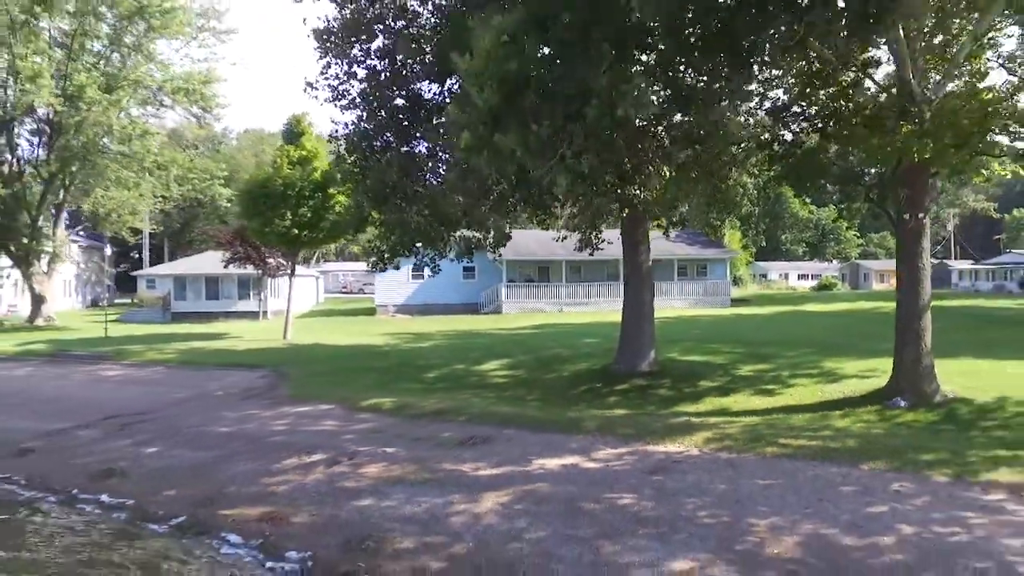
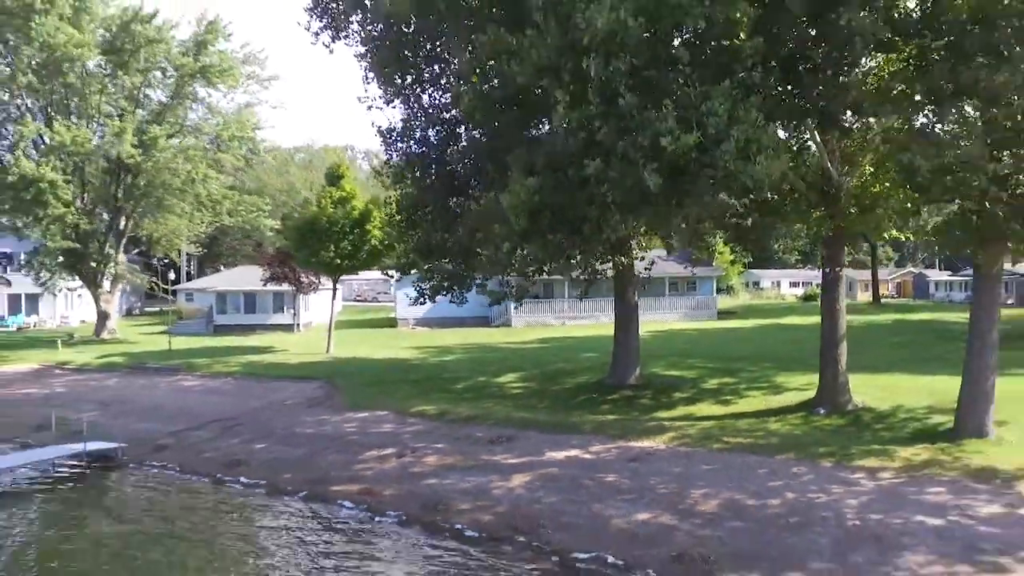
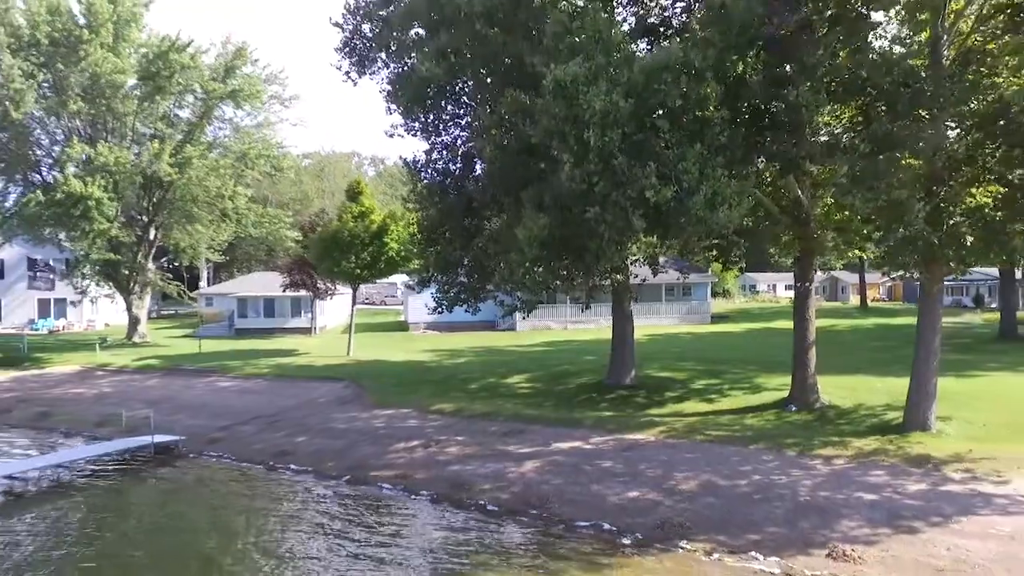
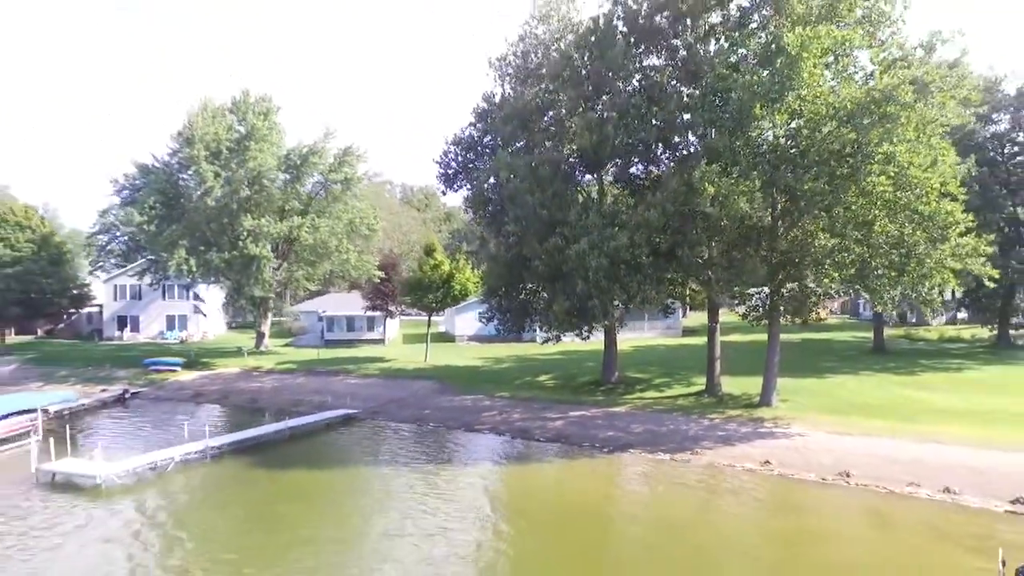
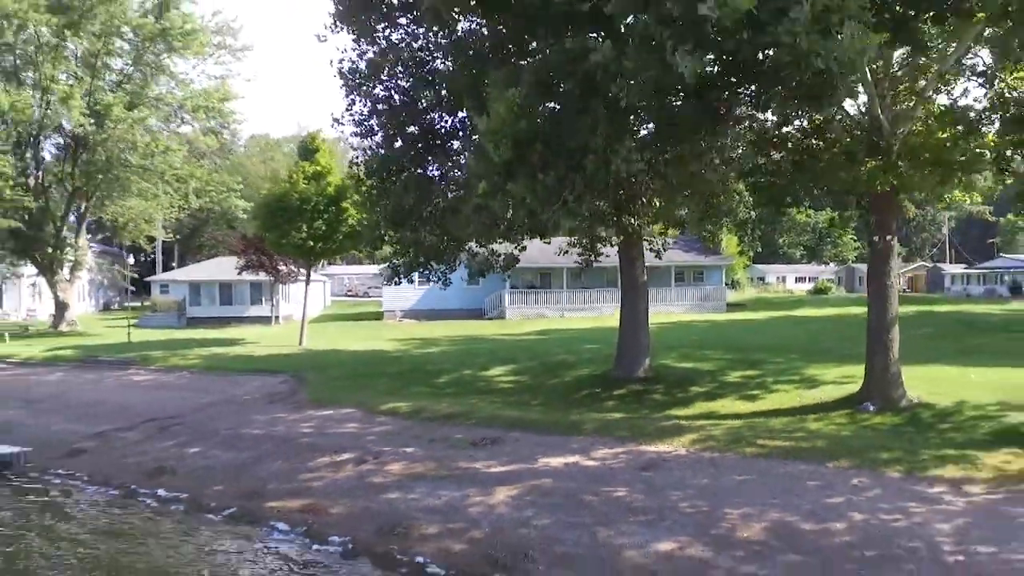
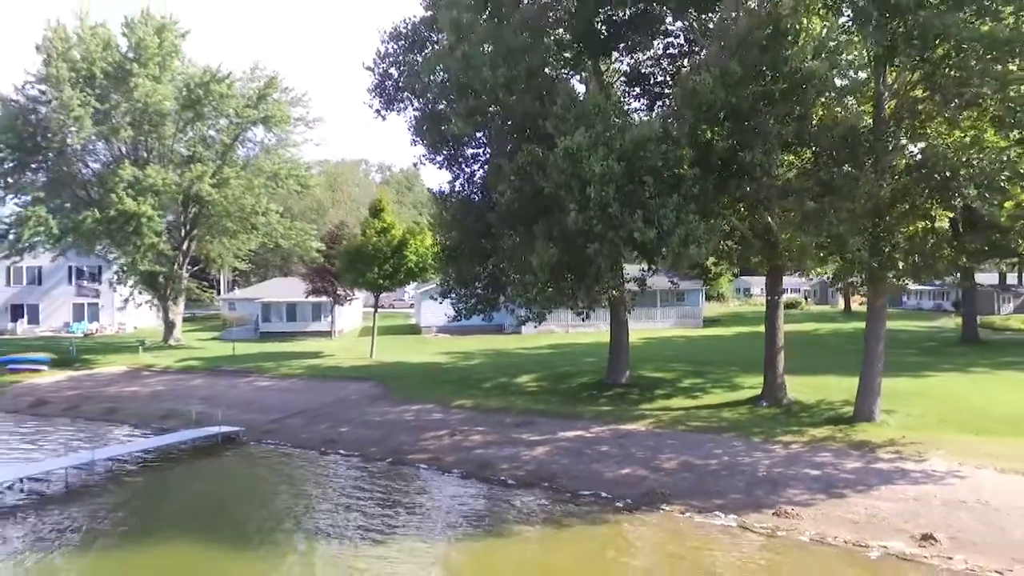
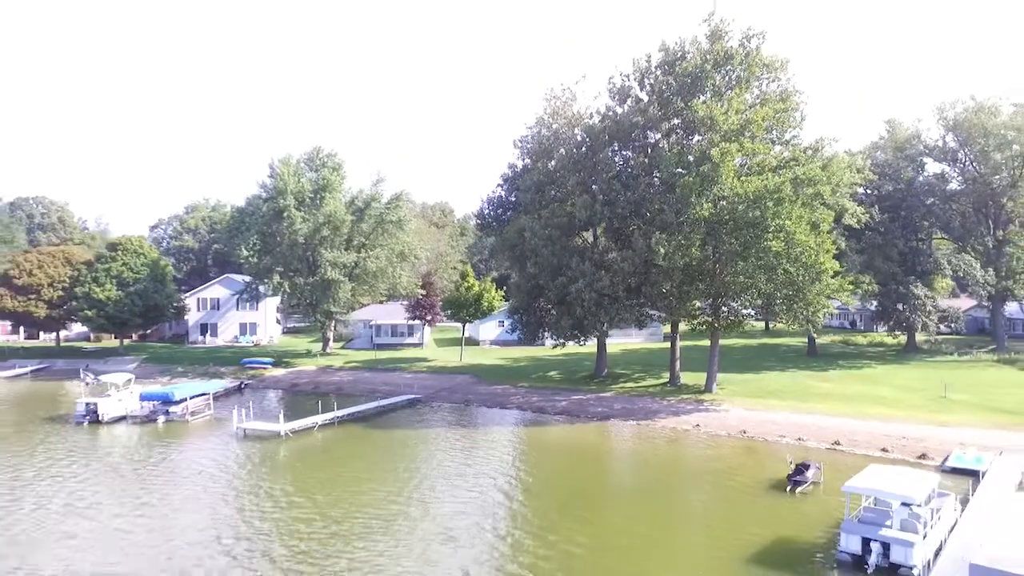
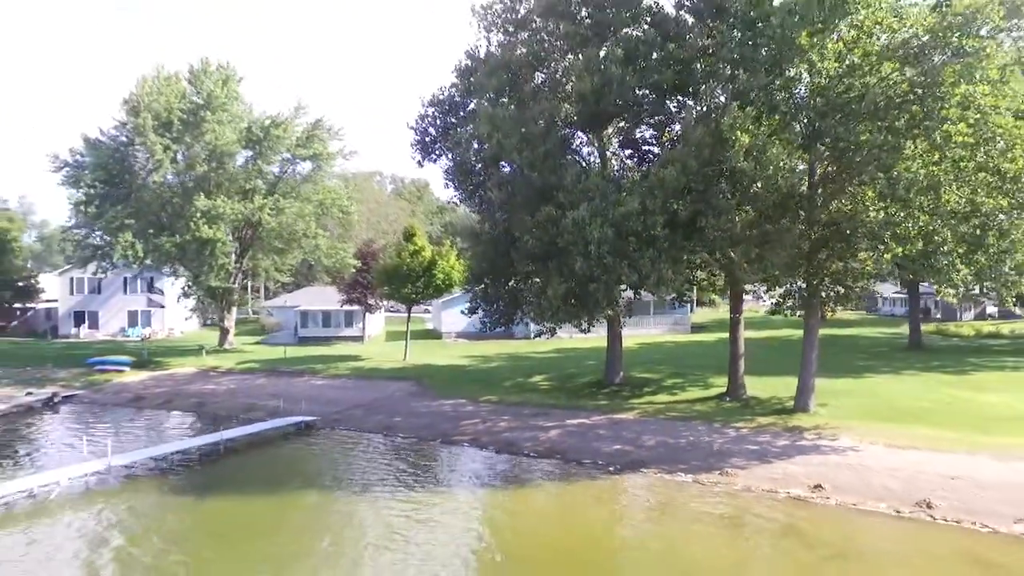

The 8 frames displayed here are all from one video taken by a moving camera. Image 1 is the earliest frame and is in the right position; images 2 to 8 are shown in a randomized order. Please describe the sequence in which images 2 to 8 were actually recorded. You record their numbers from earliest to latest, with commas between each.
5, 2, 3, 6, 8, 4, 7
